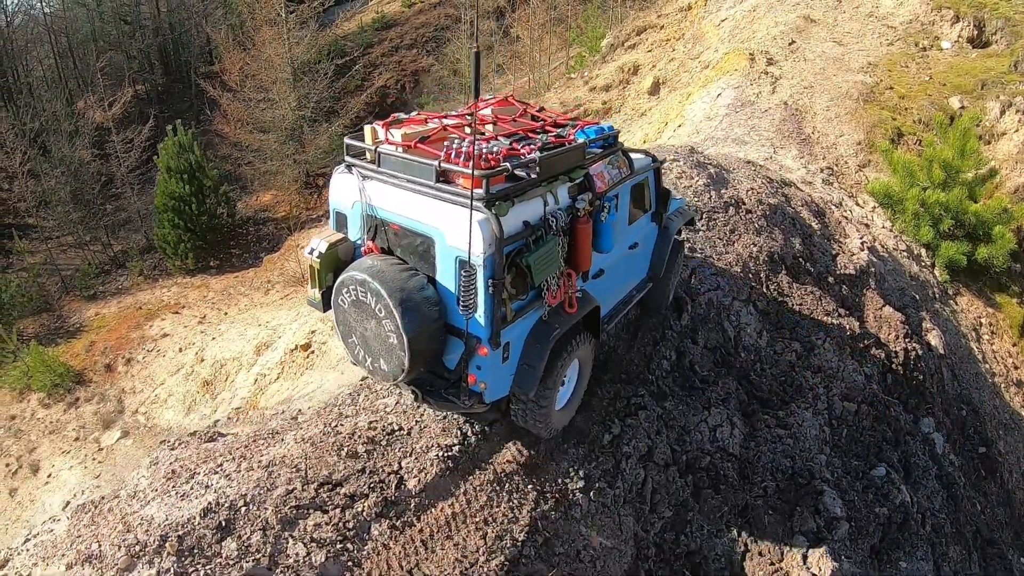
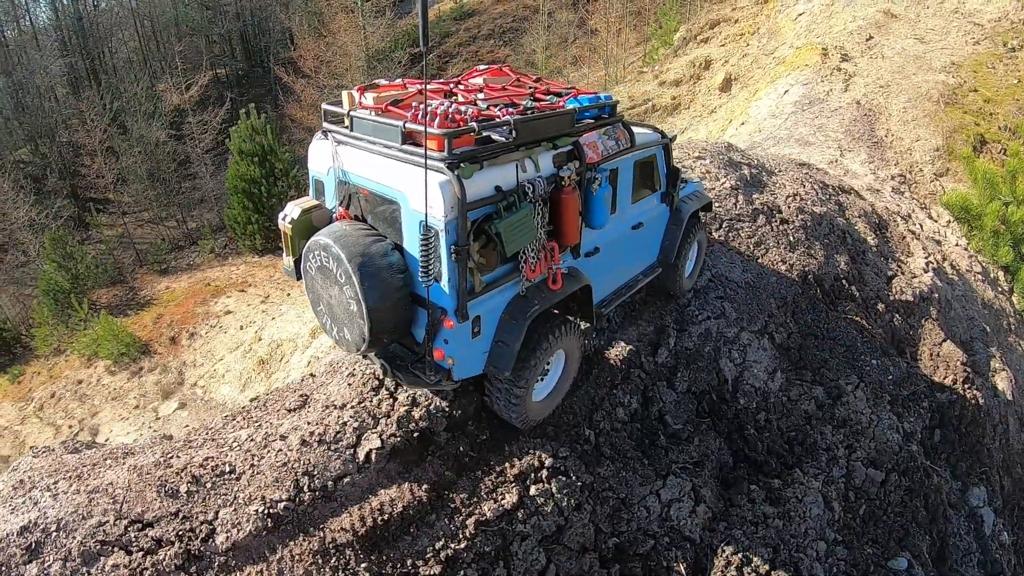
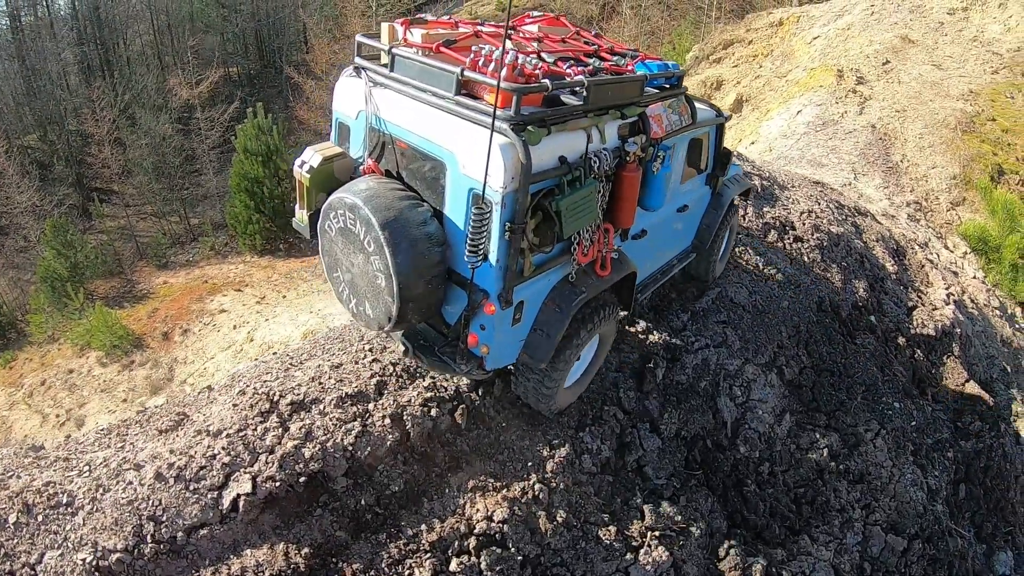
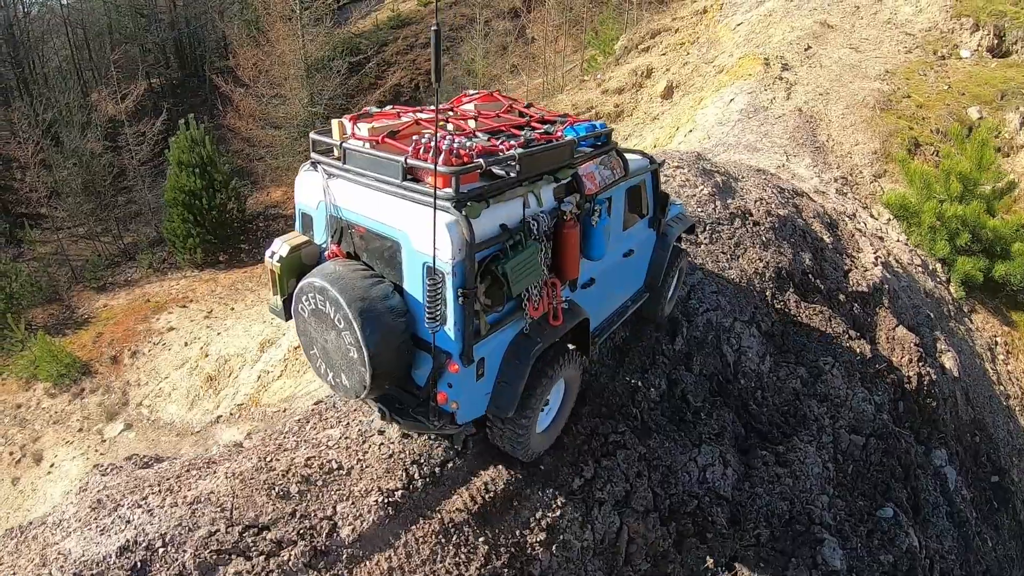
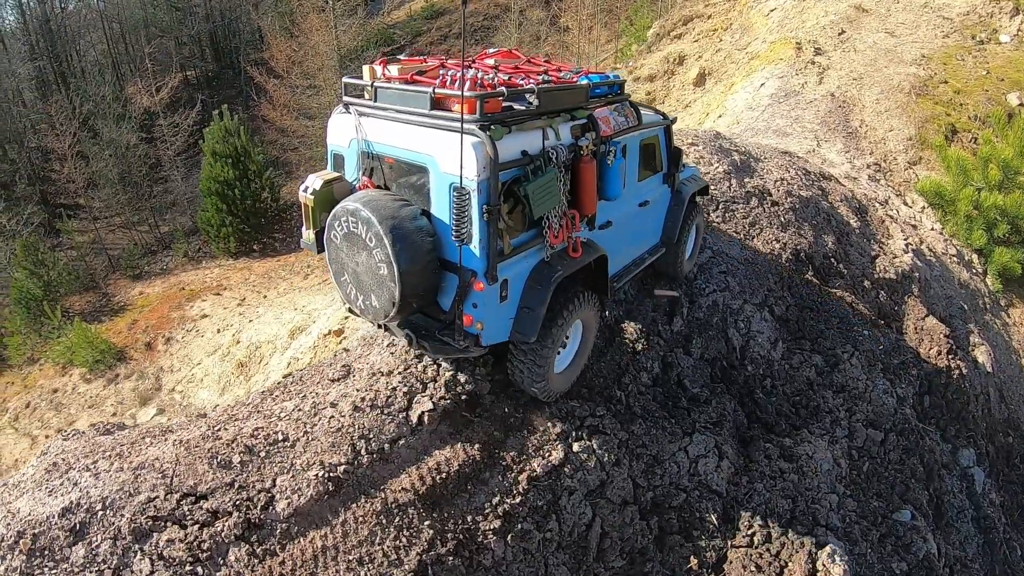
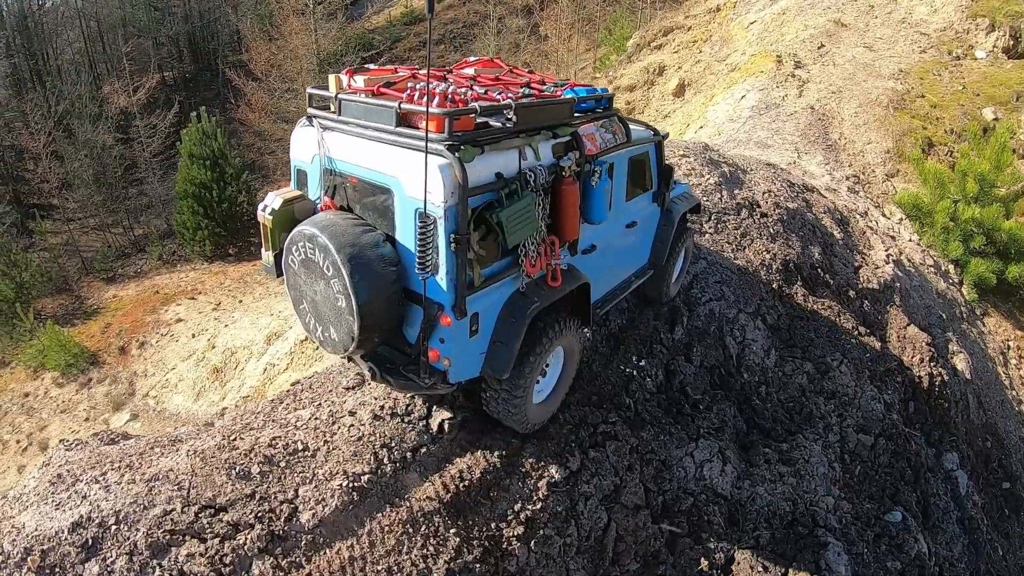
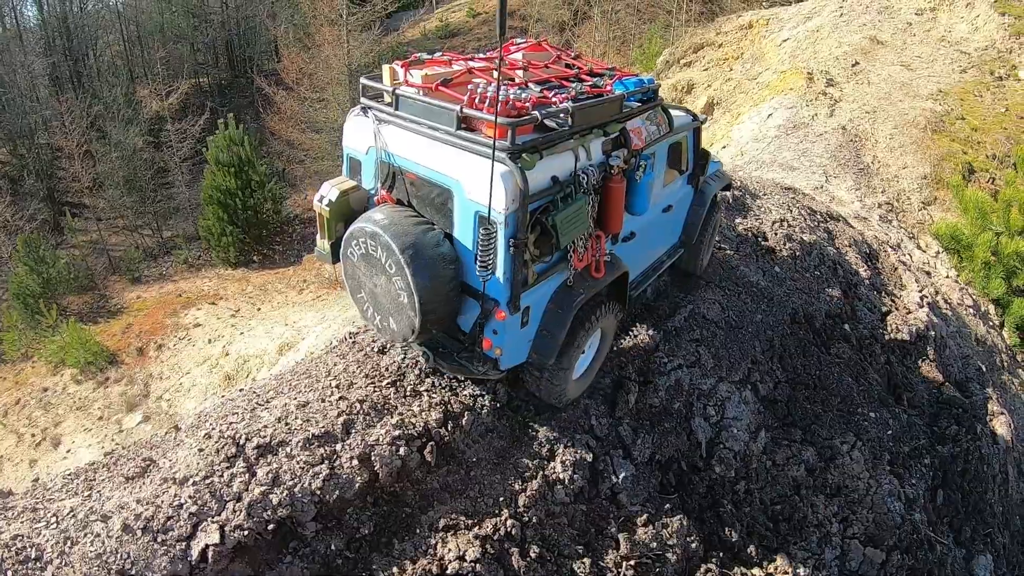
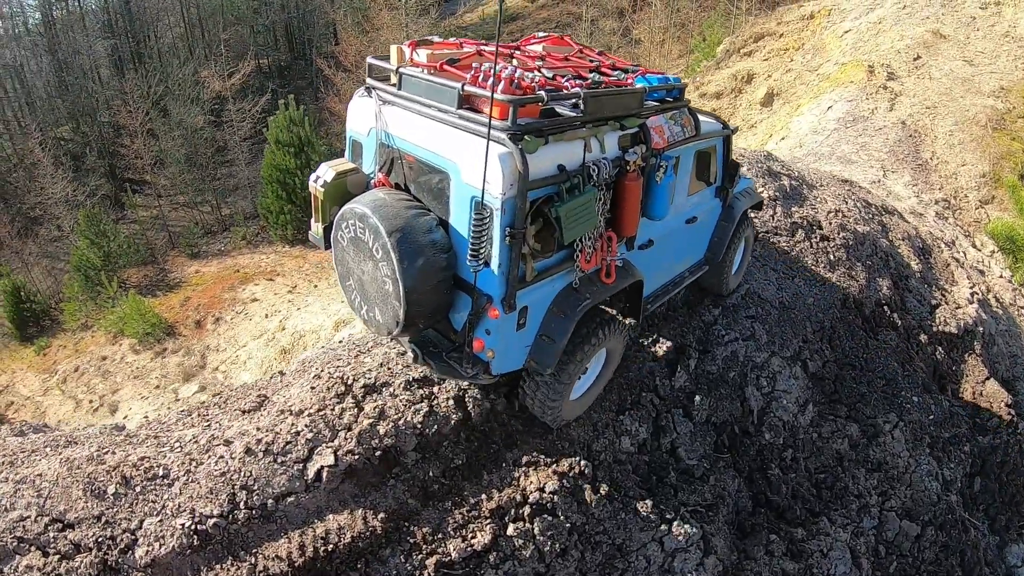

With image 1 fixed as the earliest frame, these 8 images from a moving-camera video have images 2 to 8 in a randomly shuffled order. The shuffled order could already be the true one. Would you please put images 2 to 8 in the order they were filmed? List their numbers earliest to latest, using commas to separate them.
4, 6, 5, 2, 8, 3, 7
